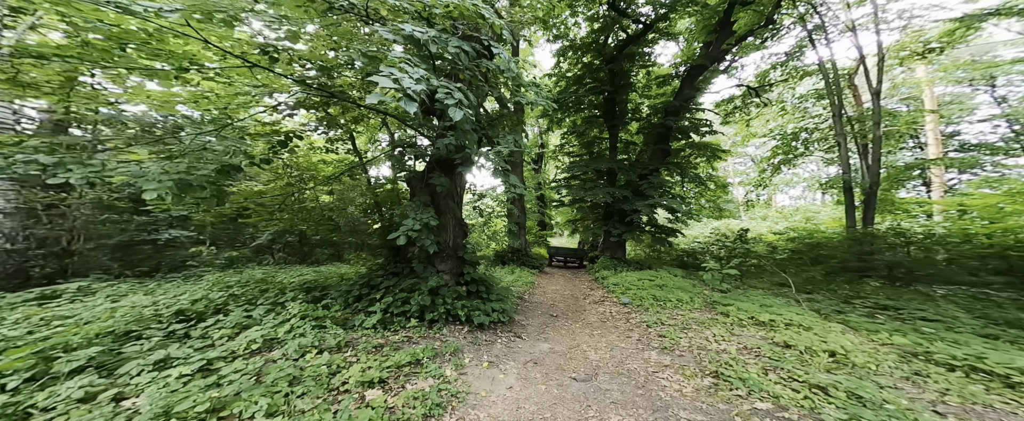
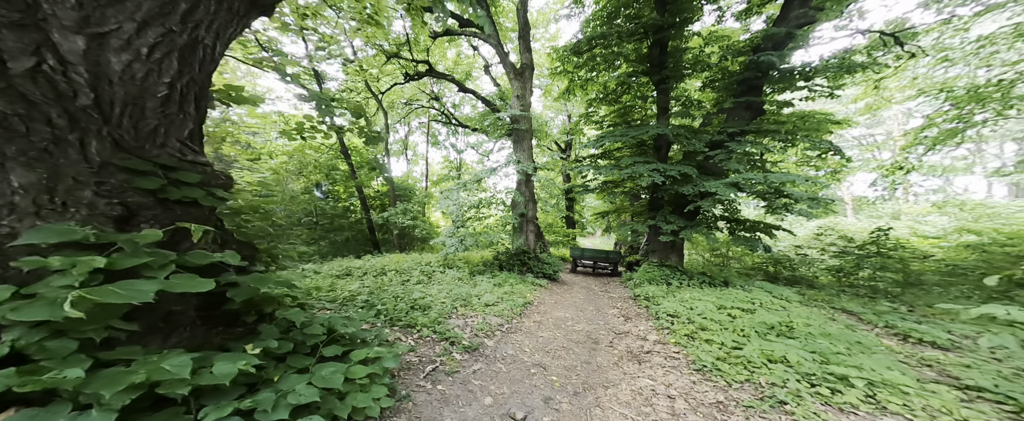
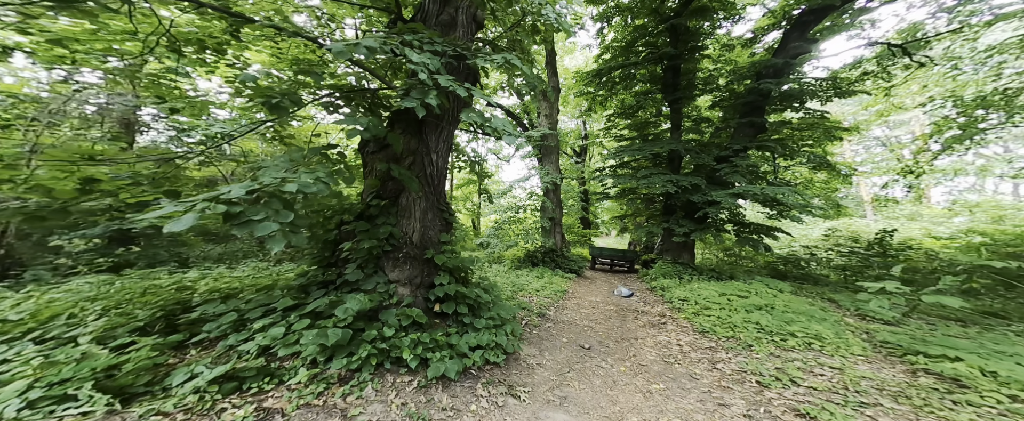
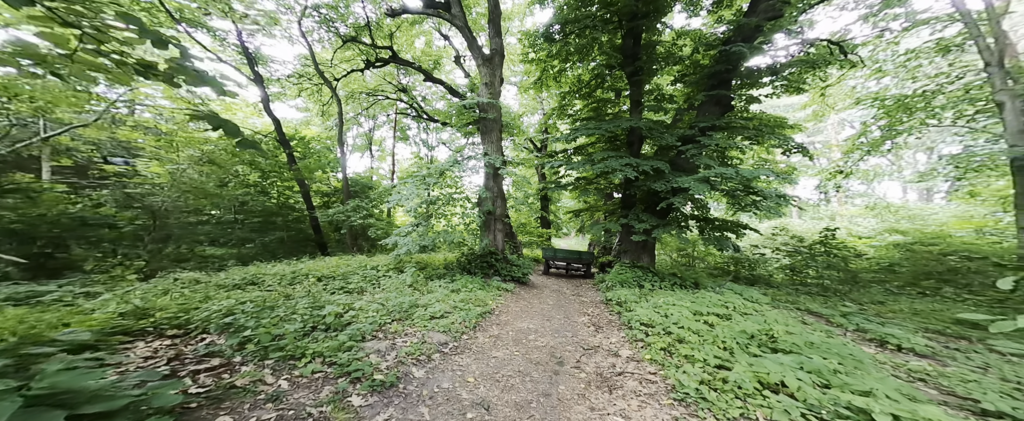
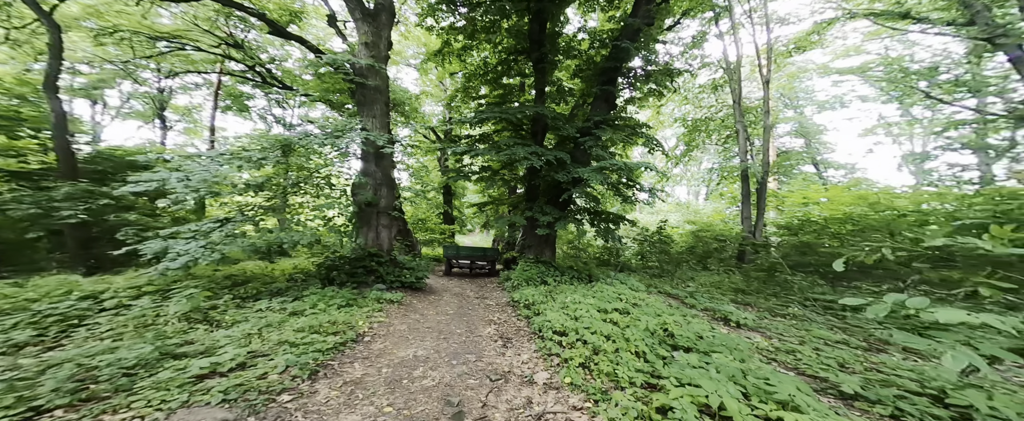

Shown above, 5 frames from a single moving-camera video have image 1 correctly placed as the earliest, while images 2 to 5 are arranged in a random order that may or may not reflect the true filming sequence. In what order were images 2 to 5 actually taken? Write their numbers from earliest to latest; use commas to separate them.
3, 2, 4, 5
